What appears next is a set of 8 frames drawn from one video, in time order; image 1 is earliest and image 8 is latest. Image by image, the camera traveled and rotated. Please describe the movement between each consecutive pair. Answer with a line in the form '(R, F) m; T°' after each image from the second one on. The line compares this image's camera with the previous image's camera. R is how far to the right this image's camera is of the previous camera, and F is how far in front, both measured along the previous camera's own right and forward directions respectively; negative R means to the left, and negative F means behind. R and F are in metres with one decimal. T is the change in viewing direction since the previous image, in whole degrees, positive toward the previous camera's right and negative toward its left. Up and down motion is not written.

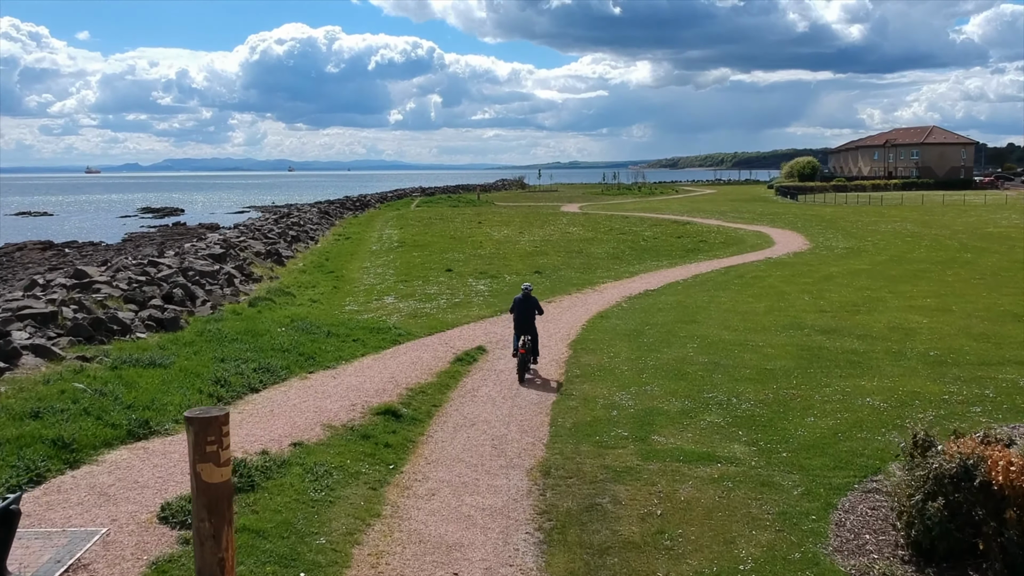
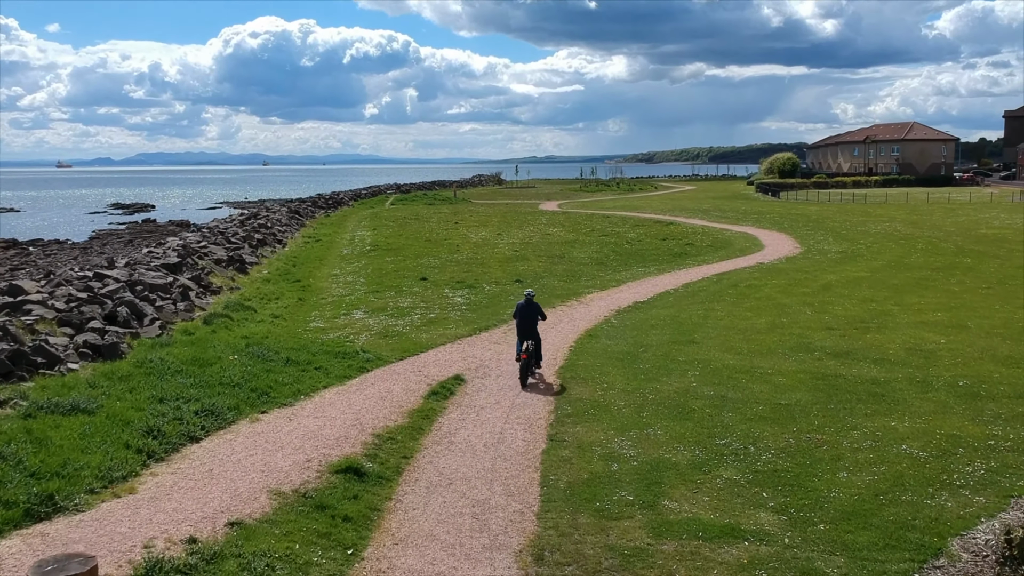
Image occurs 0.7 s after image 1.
(-0.1, +2.3) m; +1°
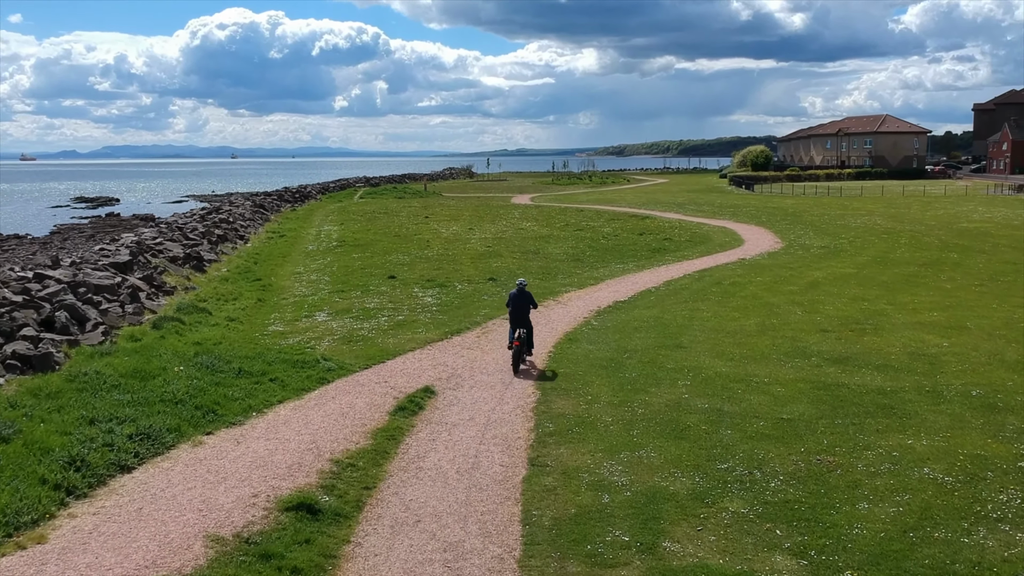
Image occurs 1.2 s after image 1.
(-0.1, +1.7) m; +2°
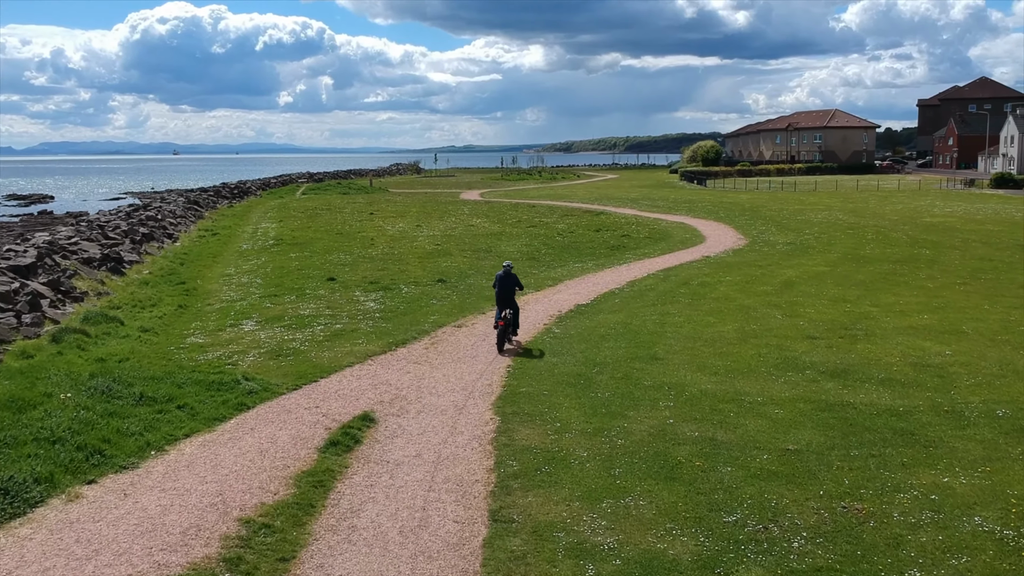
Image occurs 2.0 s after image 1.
(-0.1, +2.7) m; +3°
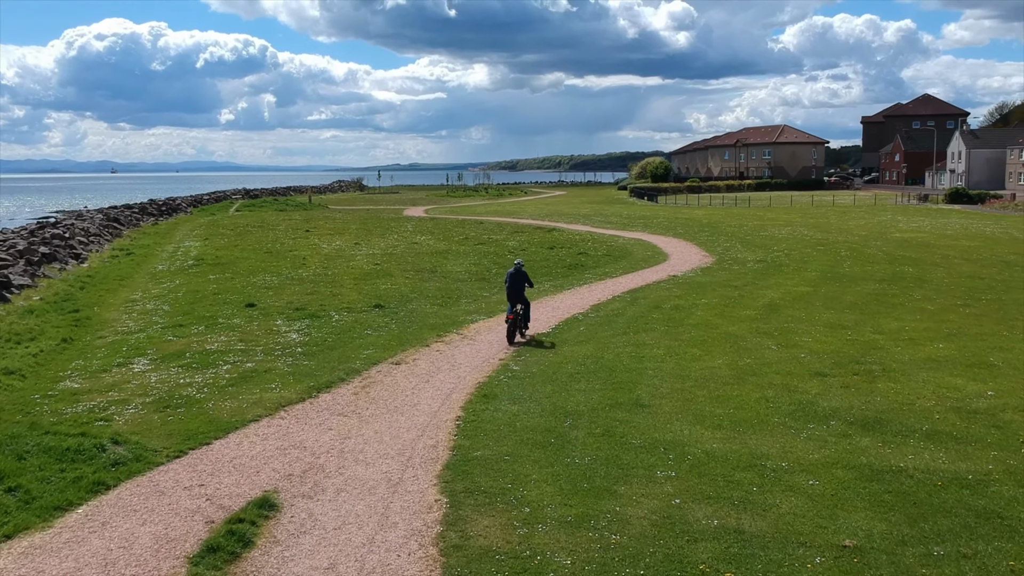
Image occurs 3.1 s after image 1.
(0.0, +3.8) m; +3°
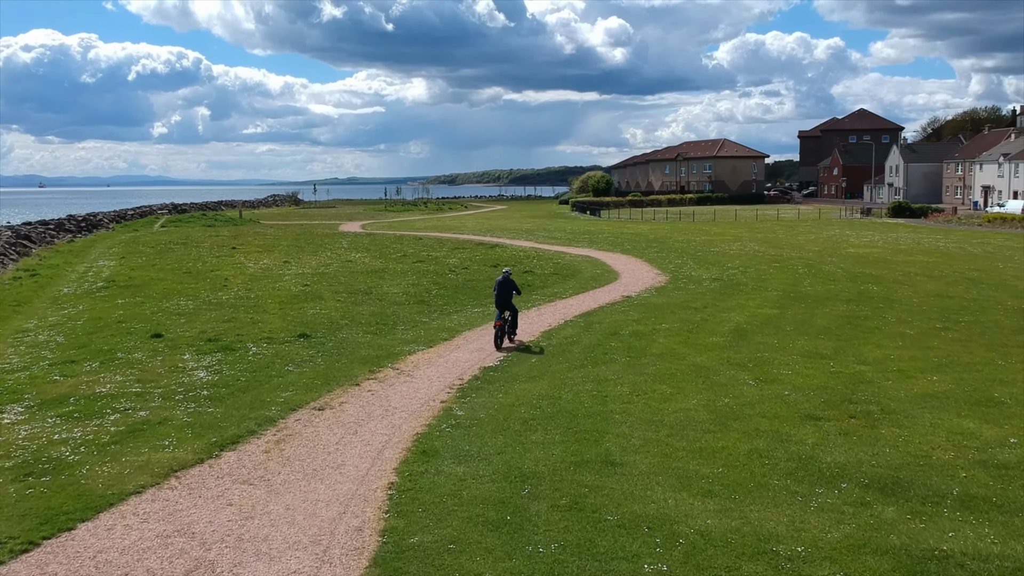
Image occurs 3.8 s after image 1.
(0.0, +2.6) m; +3°
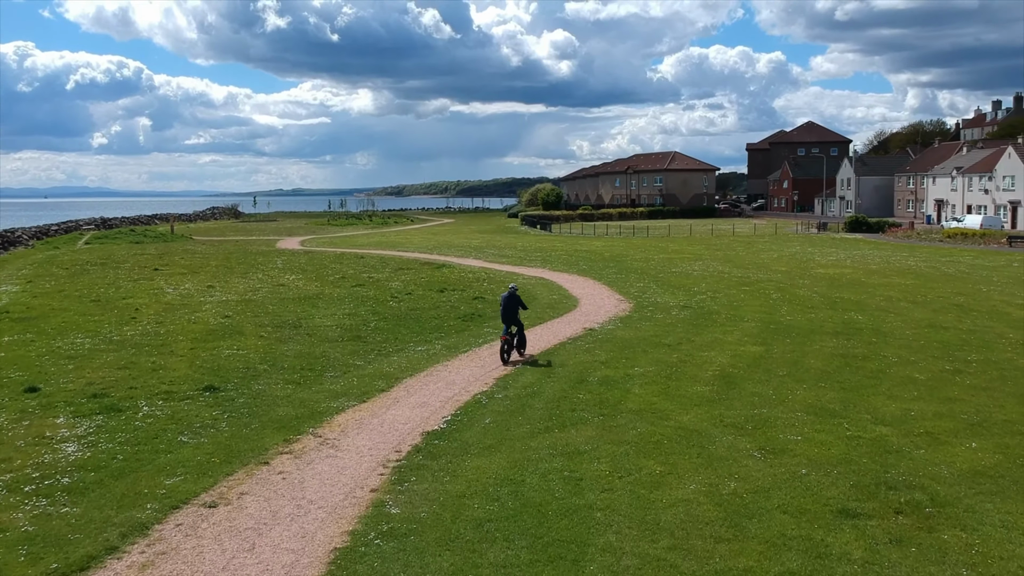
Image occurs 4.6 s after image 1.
(0.0, +3.6) m; +3°
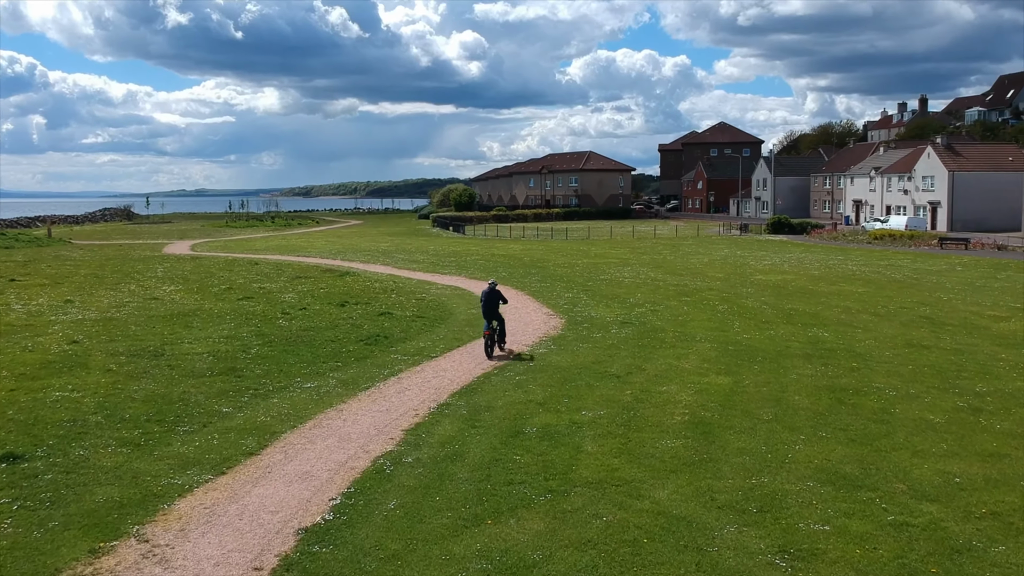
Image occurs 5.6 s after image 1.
(0.0, +4.7) m; +5°
